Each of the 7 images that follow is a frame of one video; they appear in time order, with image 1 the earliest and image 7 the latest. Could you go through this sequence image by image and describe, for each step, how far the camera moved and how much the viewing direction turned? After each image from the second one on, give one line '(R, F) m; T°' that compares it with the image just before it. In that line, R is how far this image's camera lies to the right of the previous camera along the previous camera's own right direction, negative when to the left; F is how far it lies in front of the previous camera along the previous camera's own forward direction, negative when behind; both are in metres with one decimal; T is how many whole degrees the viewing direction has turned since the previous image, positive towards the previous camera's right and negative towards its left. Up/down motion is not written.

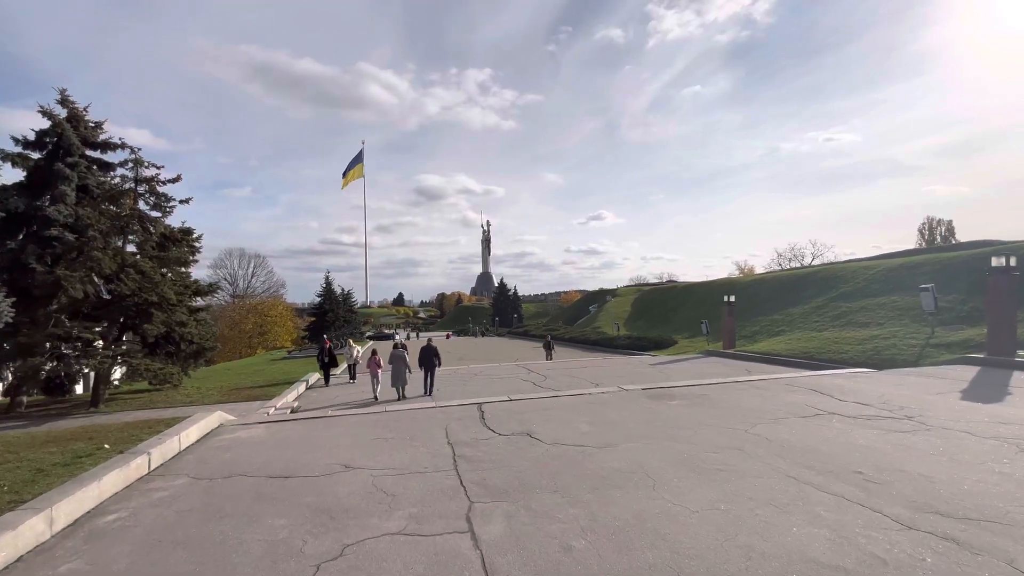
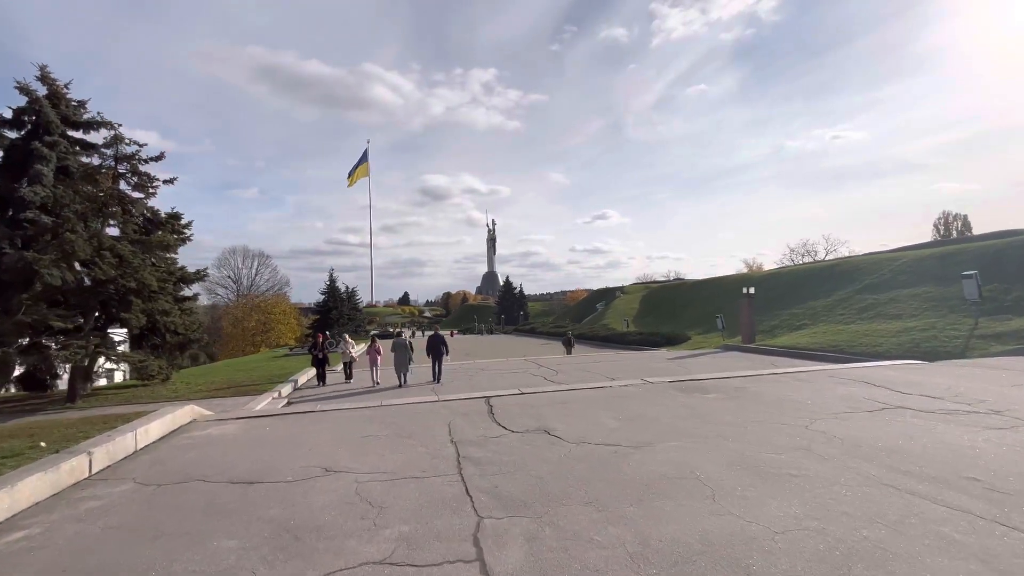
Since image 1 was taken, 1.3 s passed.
(-0.1, +1.2) m; -1°
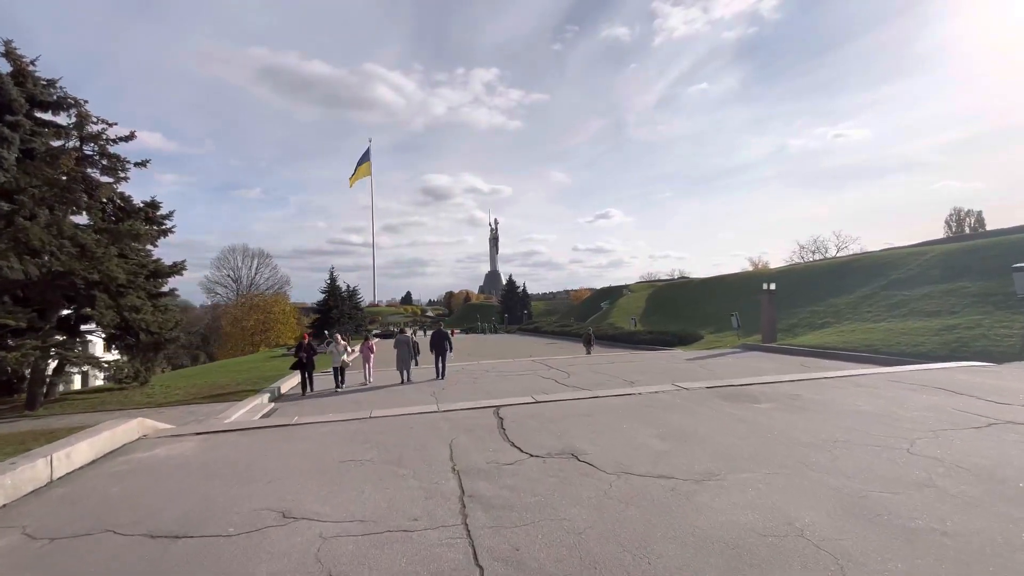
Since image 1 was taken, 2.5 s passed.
(-0.2, +1.4) m; 0°
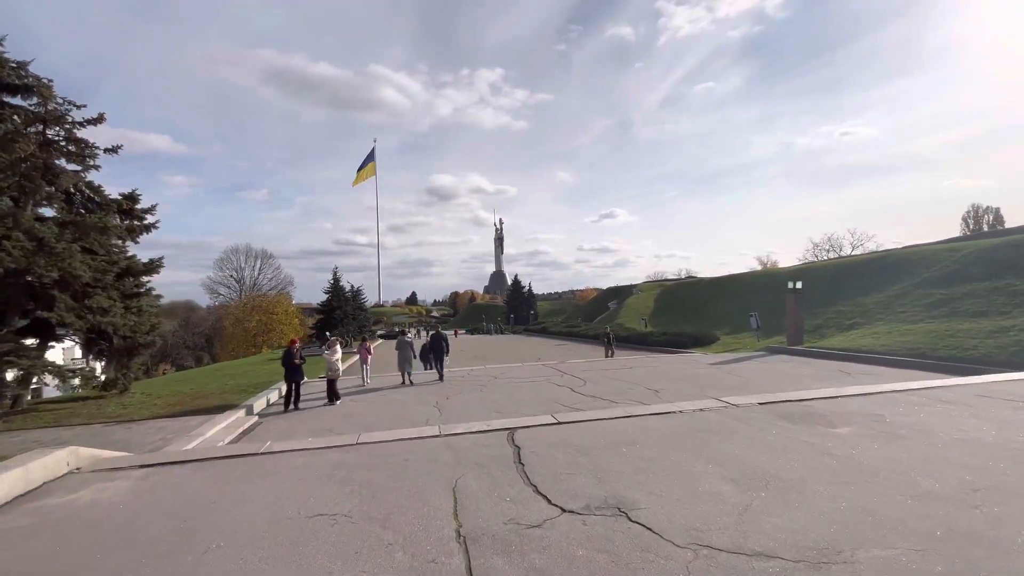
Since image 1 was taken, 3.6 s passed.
(-0.2, +1.3) m; -1°
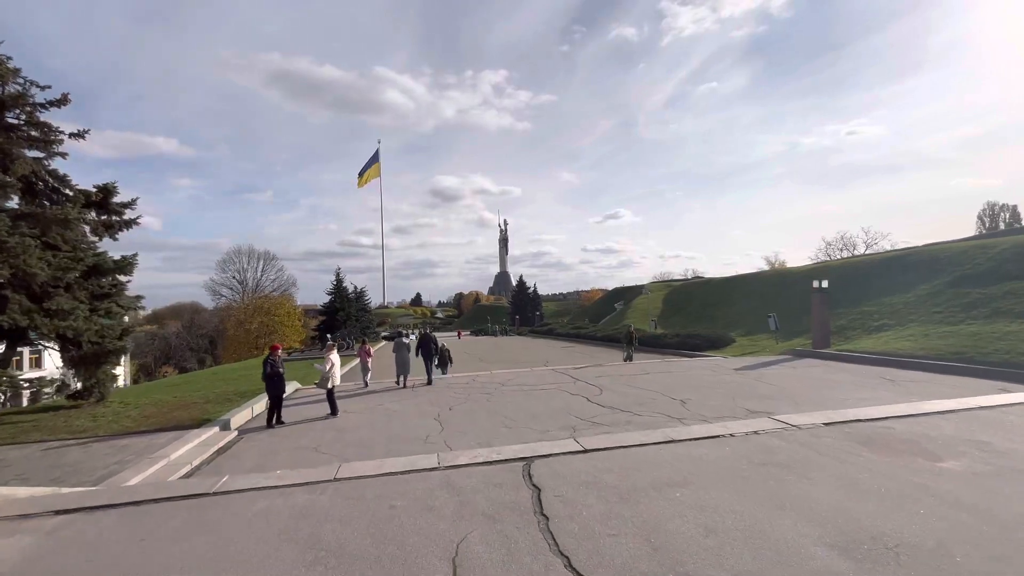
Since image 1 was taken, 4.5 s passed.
(-0.1, +1.2) m; -1°
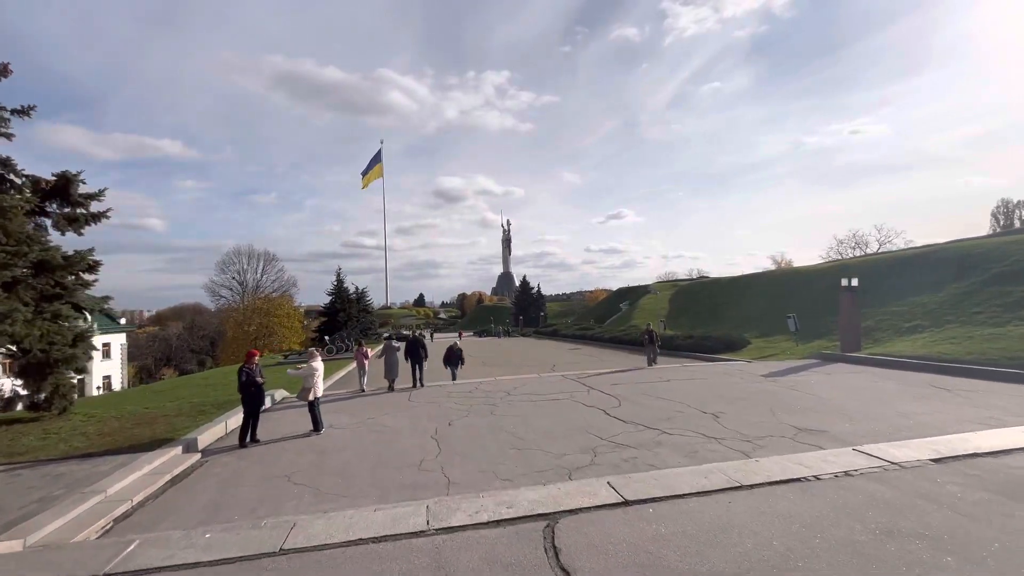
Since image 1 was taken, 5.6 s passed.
(-0.1, +1.4) m; 0°
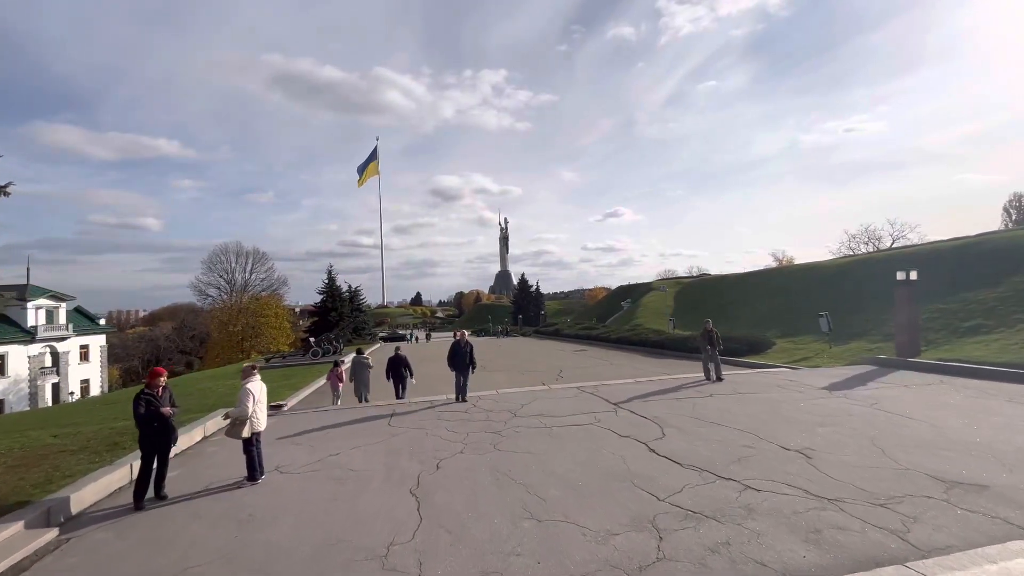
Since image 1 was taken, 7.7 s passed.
(-0.2, +2.7) m; 0°
